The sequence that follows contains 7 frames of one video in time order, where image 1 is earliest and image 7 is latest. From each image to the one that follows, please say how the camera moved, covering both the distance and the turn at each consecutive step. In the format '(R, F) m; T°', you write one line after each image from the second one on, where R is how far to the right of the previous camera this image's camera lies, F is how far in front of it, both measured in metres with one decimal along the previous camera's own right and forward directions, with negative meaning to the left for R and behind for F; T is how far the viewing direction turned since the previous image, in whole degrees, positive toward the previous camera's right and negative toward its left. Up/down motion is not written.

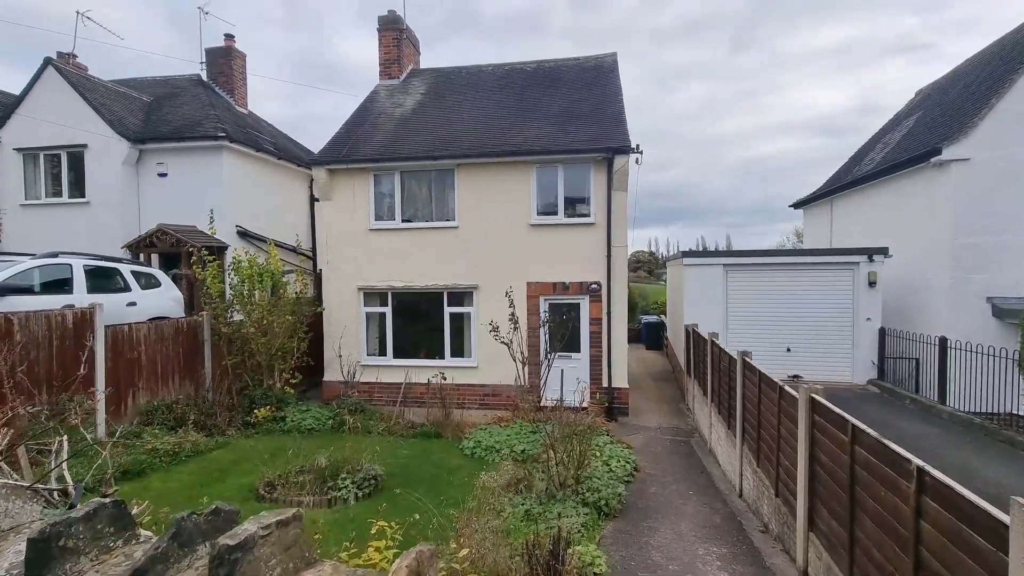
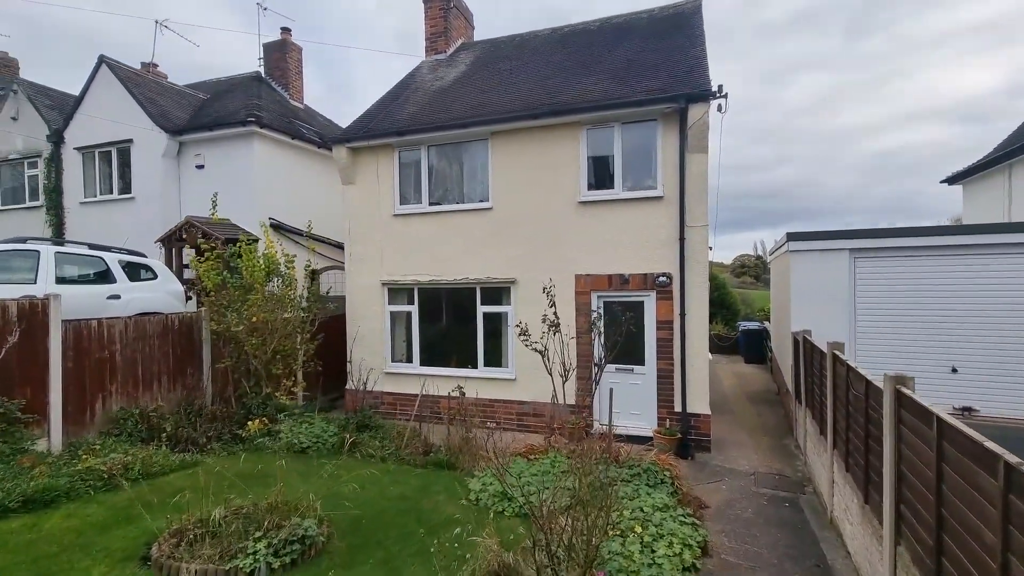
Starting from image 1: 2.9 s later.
(+0.9, +2.4) m; -11°
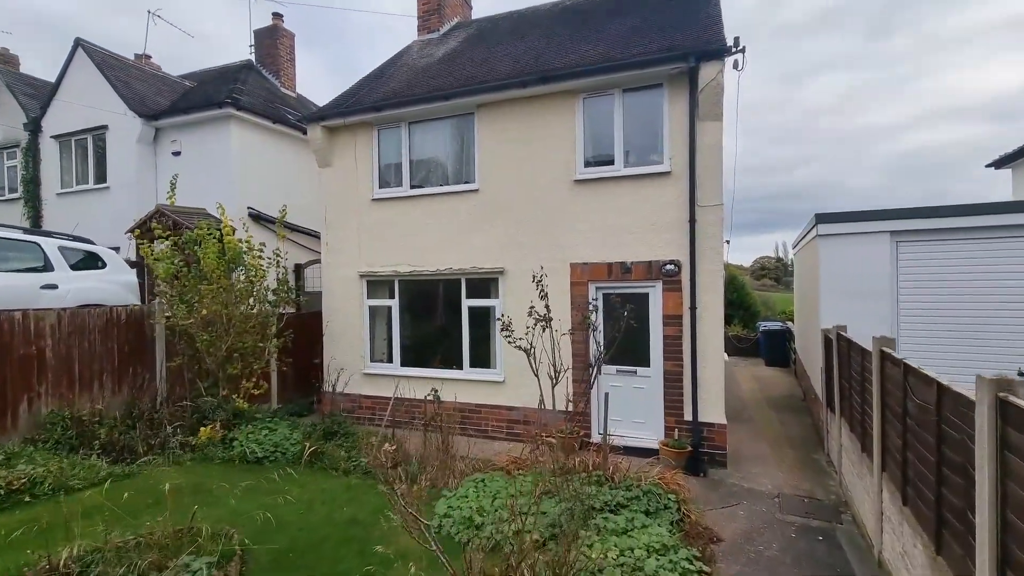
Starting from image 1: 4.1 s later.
(+0.5, +1.1) m; -2°
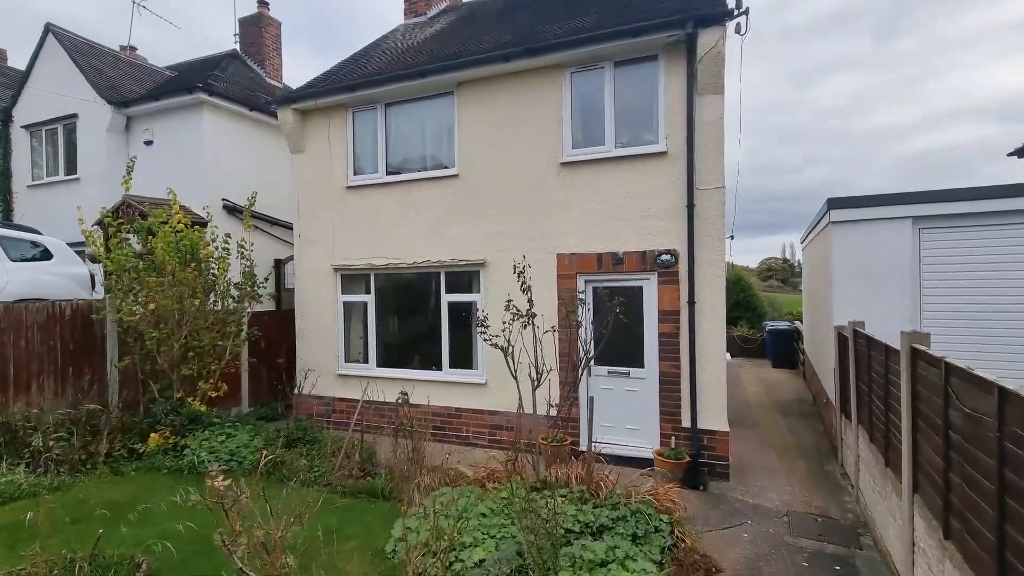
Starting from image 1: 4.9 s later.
(+0.4, +0.7) m; -1°
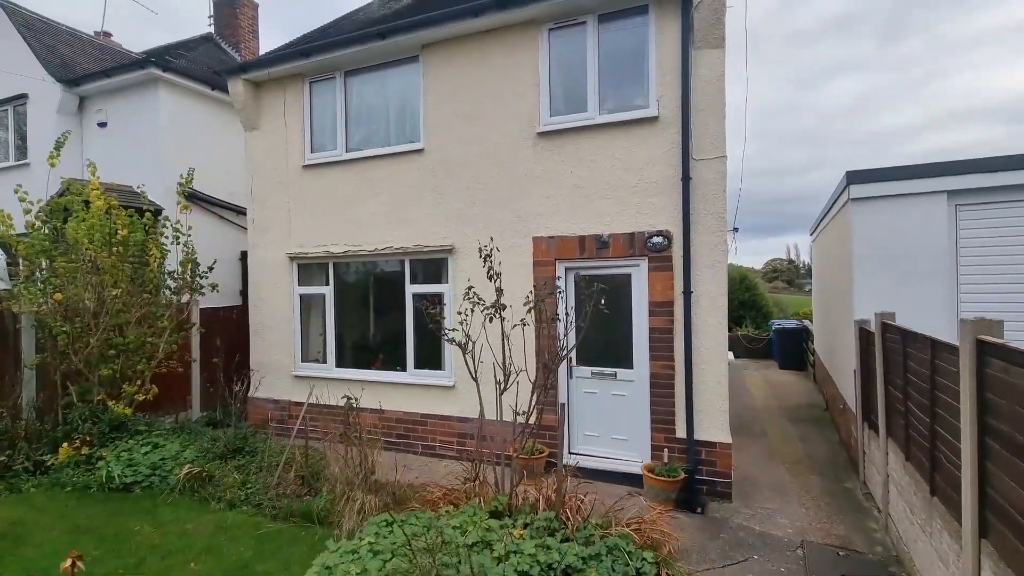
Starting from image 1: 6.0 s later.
(+0.4, +1.0) m; 0°
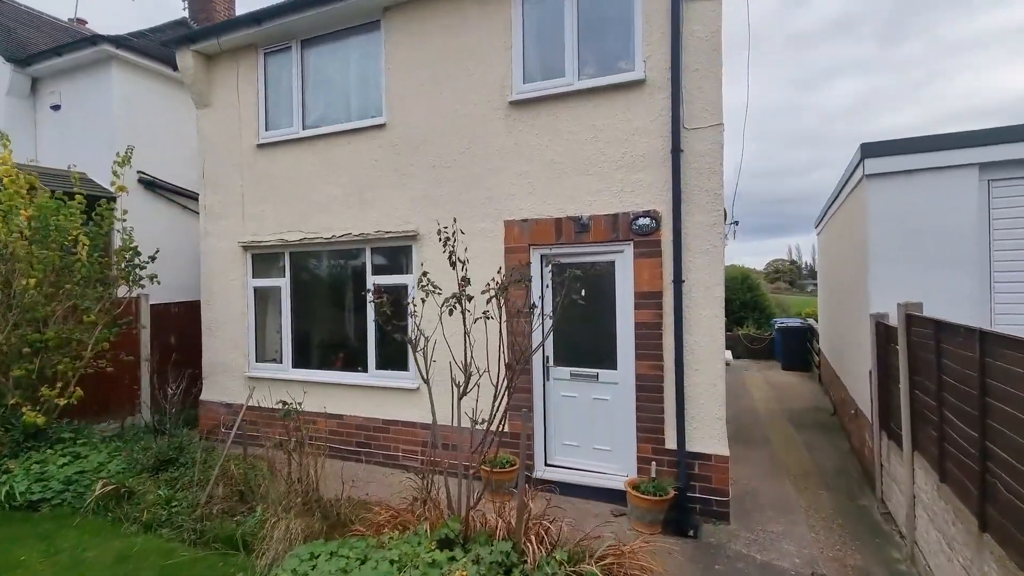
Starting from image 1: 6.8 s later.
(+0.4, +0.8) m; 0°
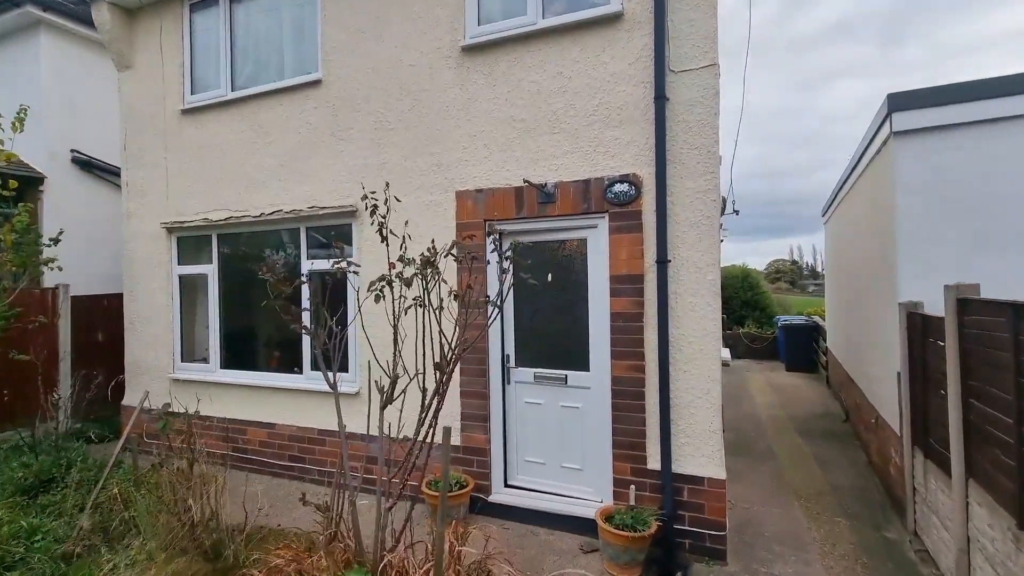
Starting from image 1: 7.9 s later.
(+0.5, +1.0) m; 0°
